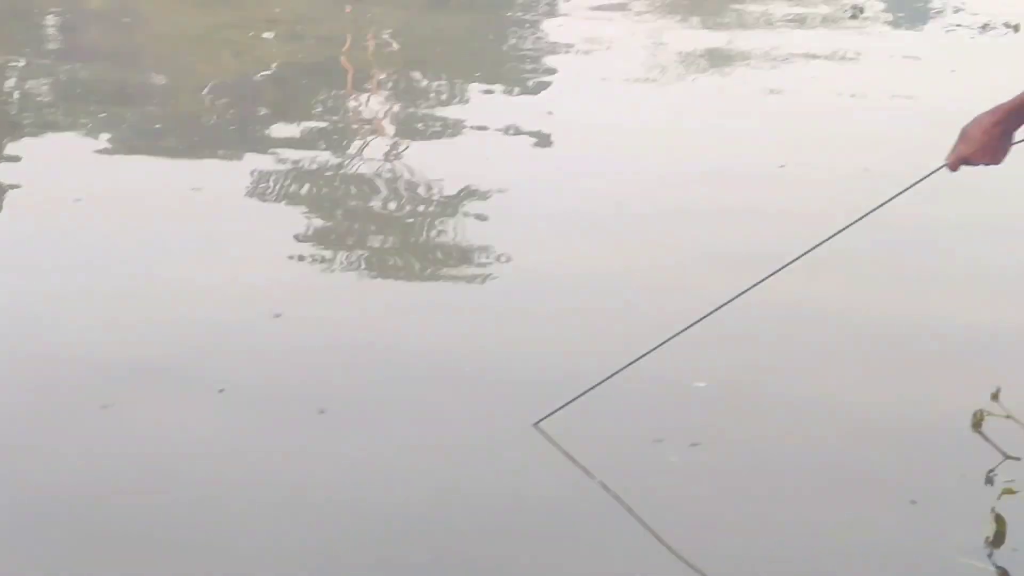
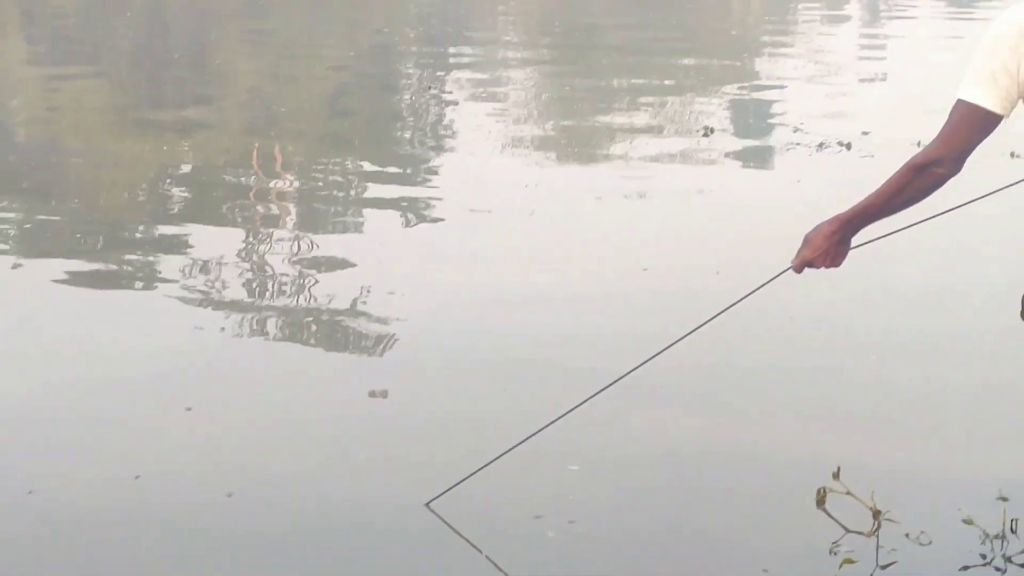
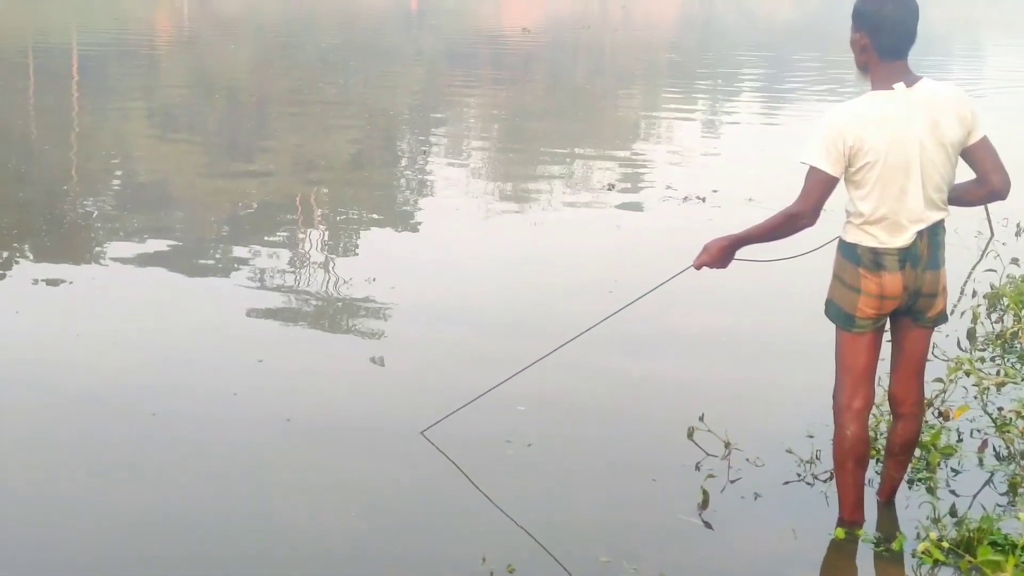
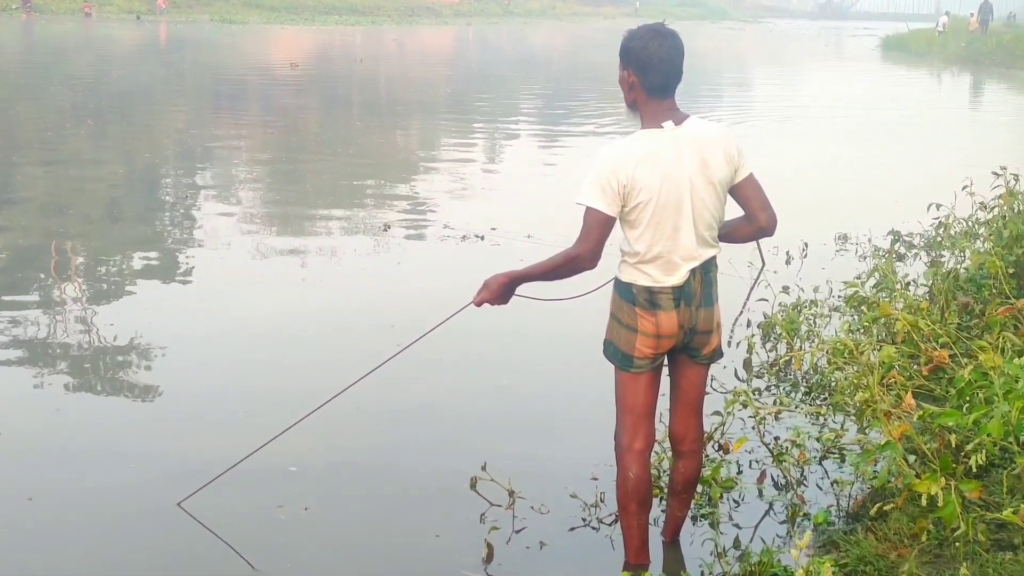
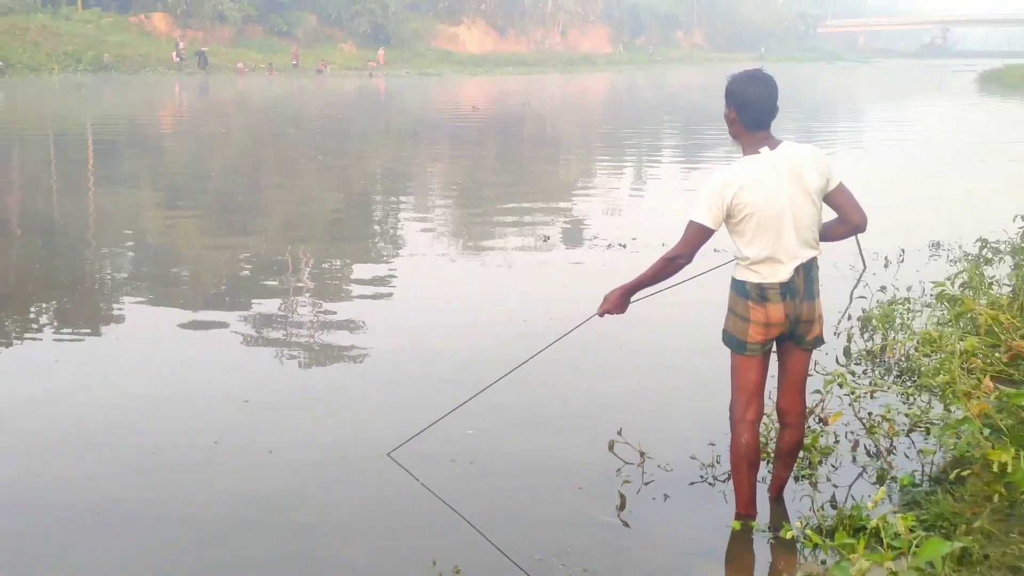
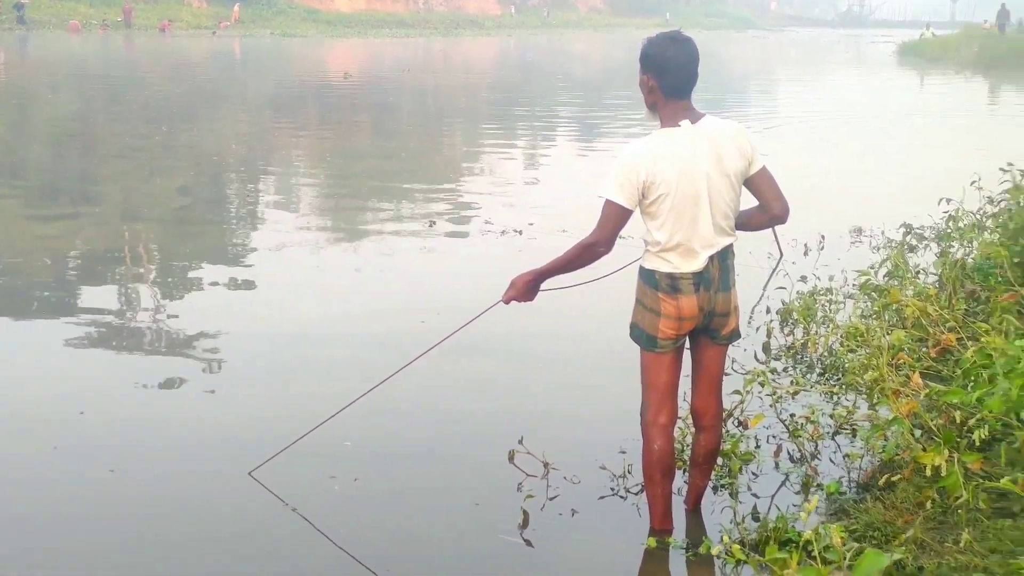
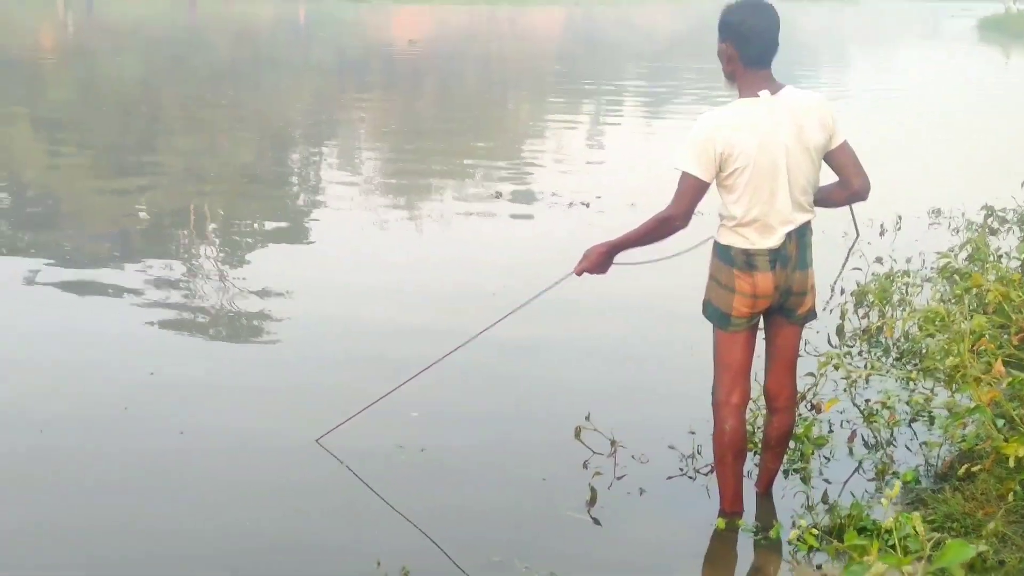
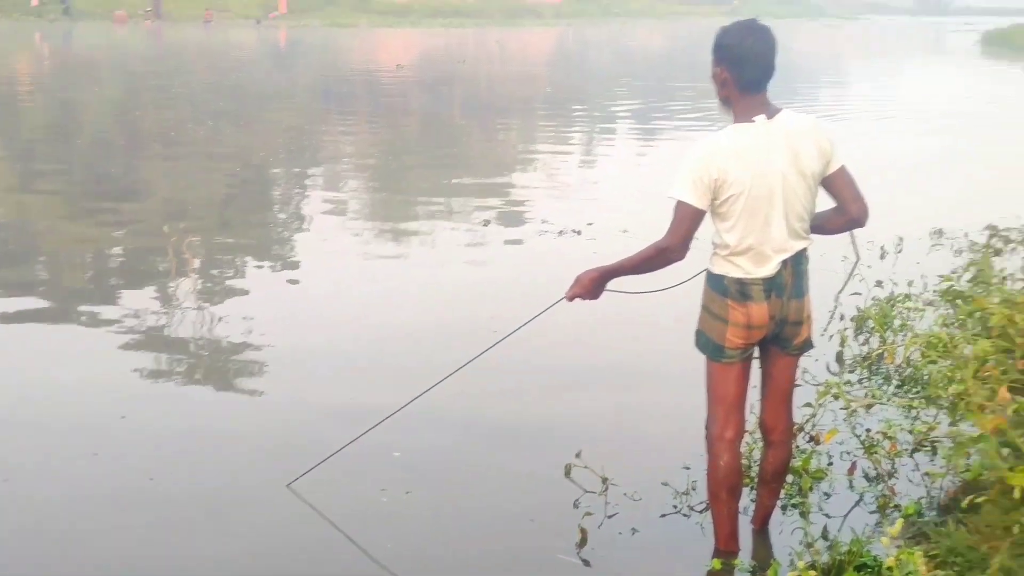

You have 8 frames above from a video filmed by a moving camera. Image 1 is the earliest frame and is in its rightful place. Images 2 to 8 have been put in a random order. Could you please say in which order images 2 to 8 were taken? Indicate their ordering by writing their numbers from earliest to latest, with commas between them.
2, 5, 6, 7, 3, 8, 4
